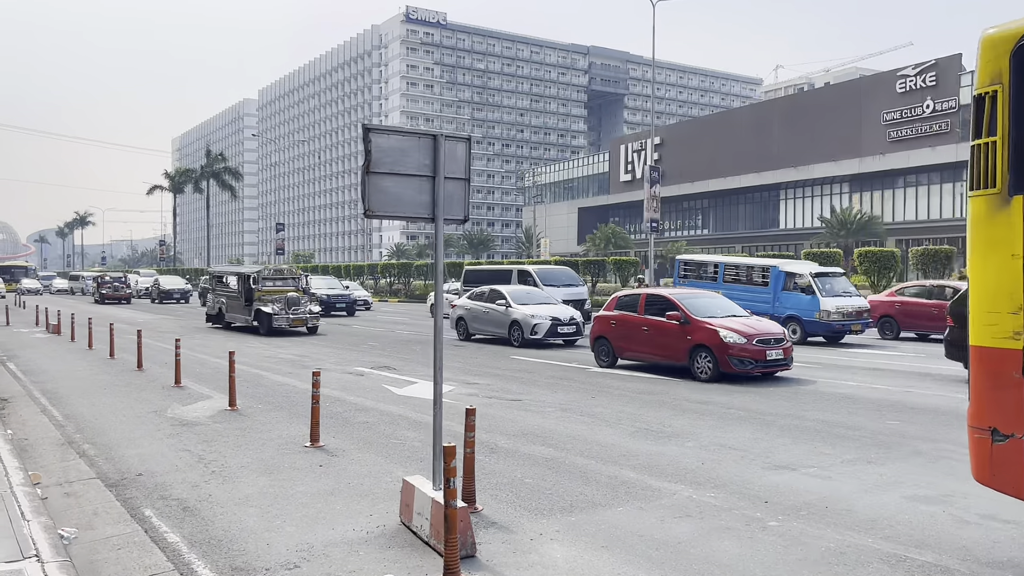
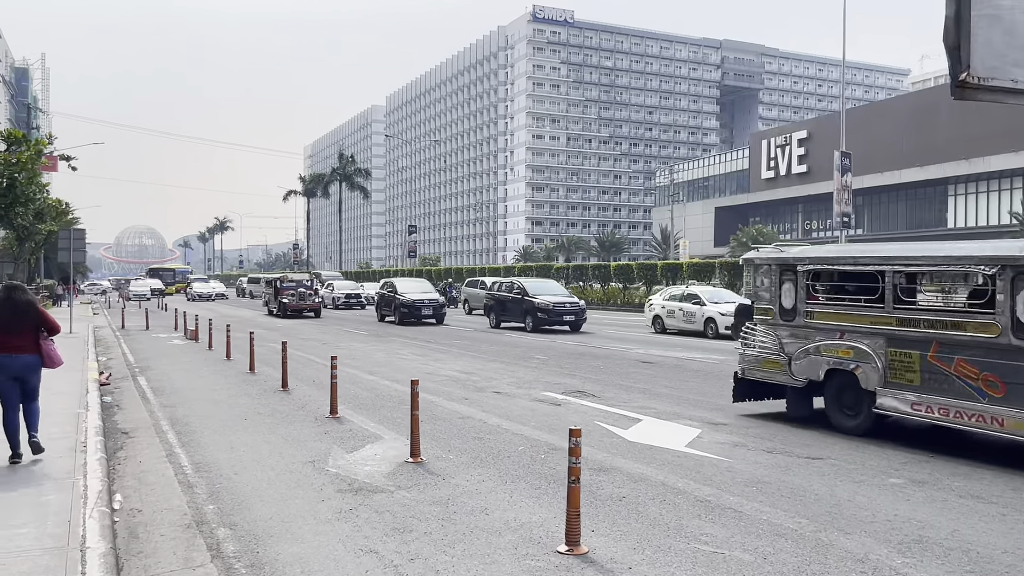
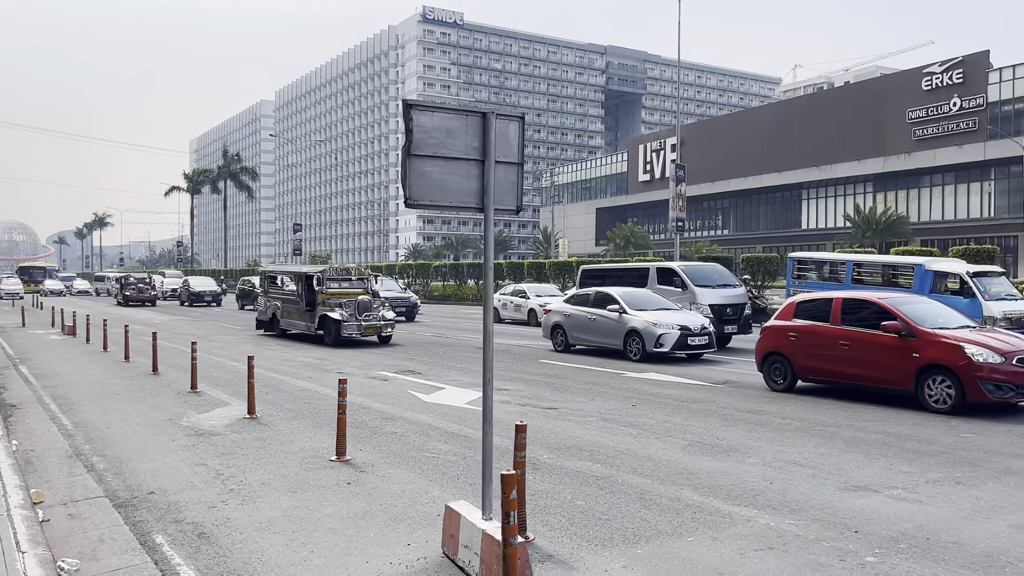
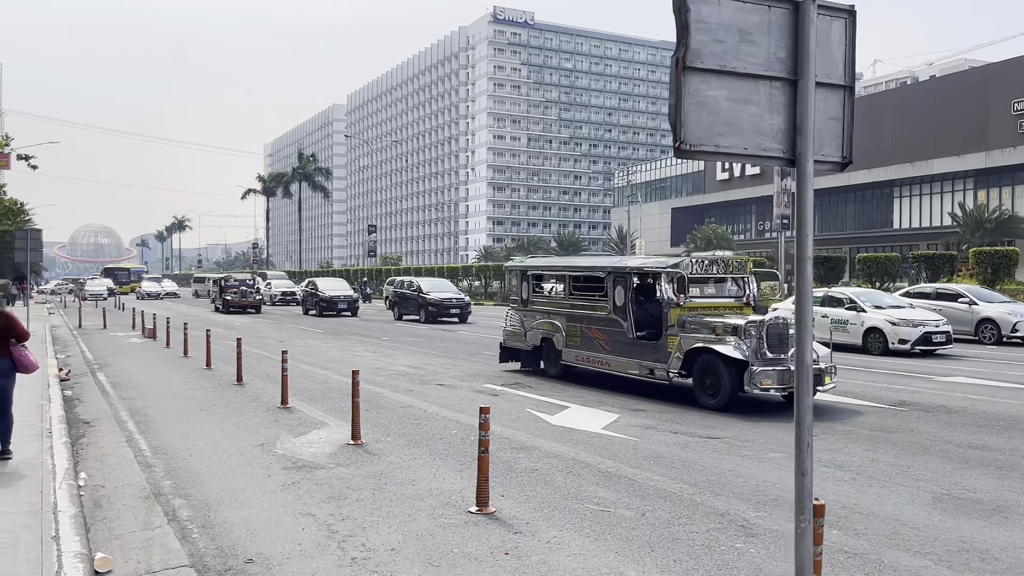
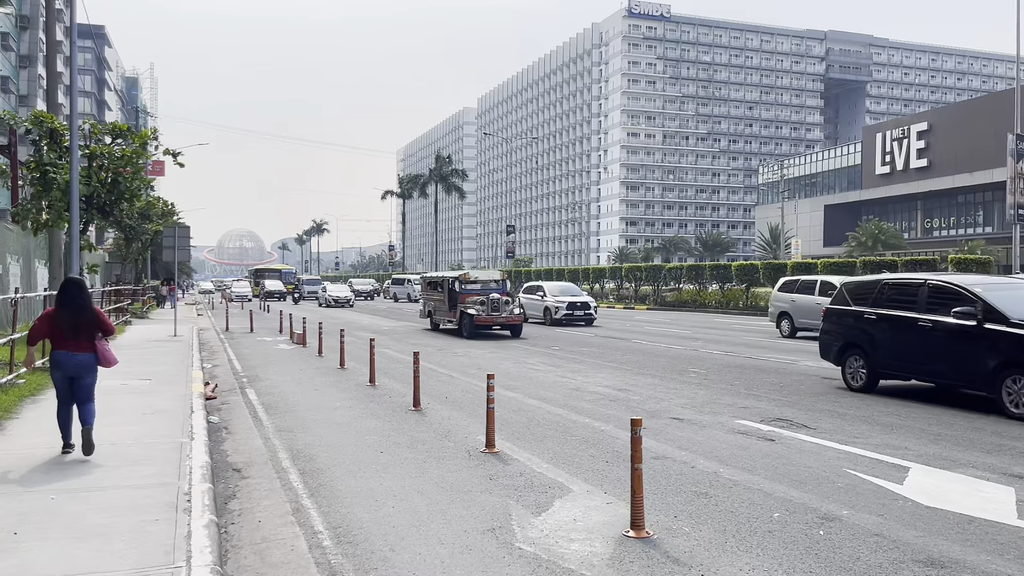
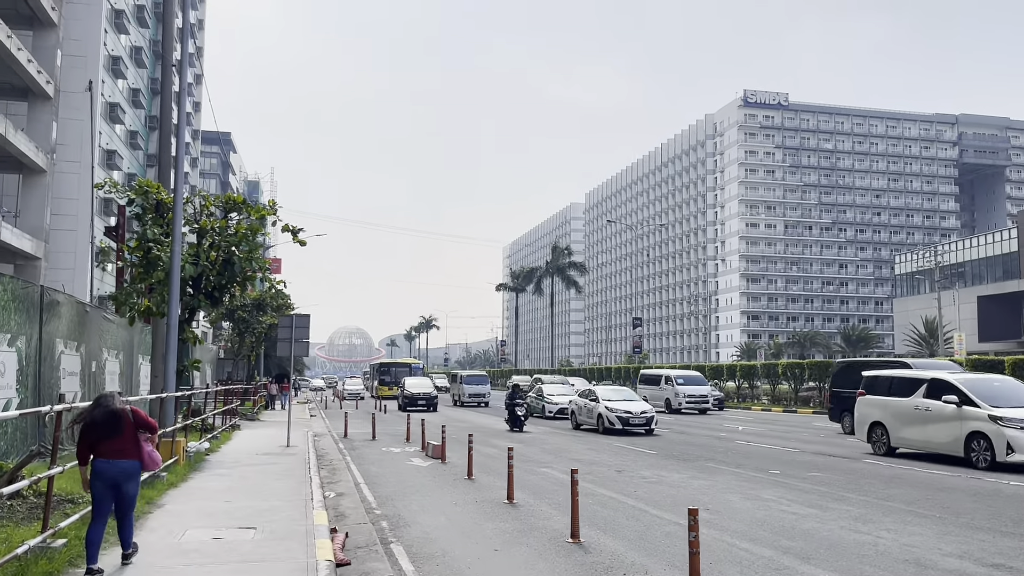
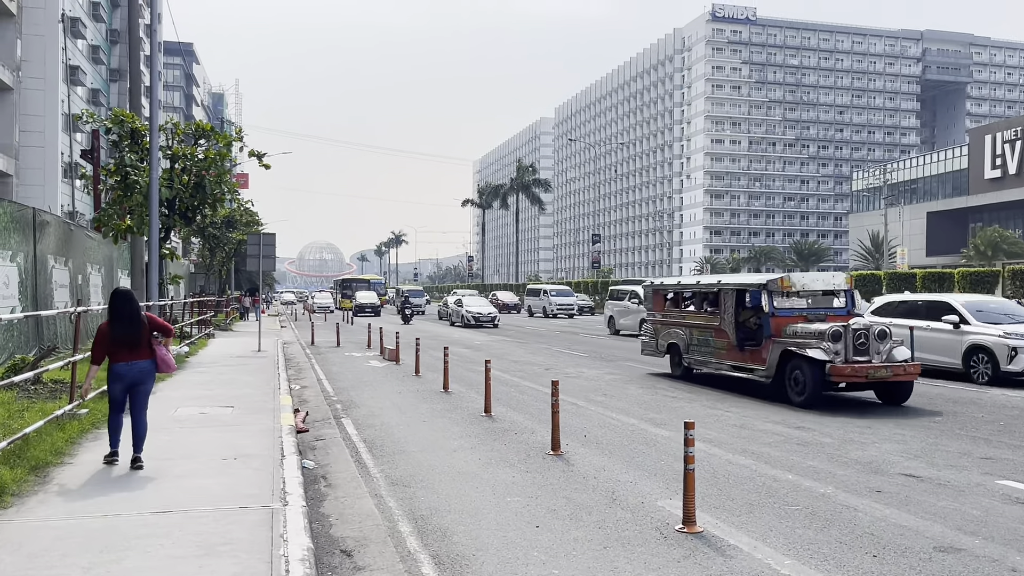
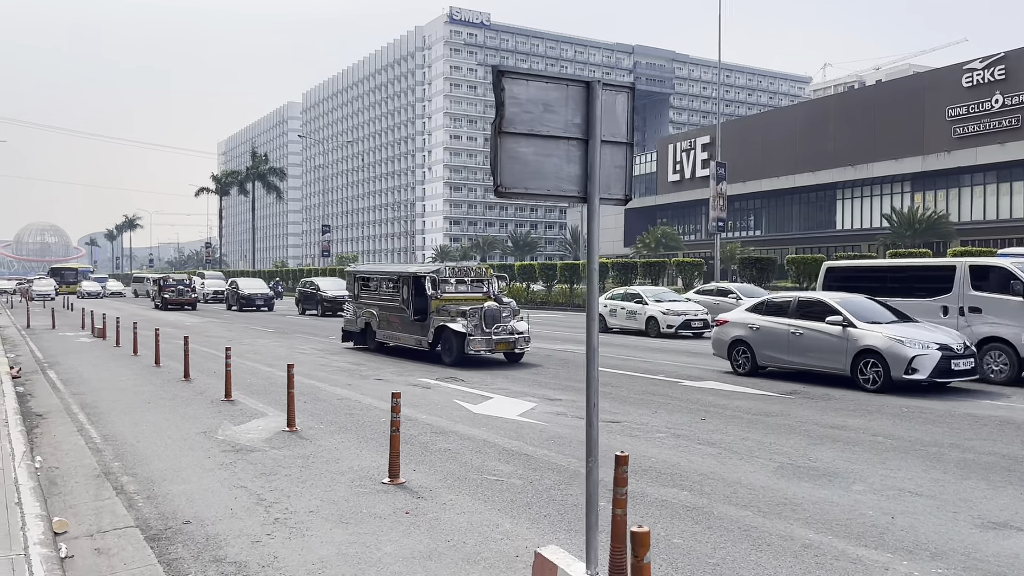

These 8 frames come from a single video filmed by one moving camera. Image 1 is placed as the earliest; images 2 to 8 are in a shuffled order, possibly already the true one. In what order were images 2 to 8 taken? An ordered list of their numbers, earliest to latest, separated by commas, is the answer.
3, 8, 4, 2, 5, 7, 6
